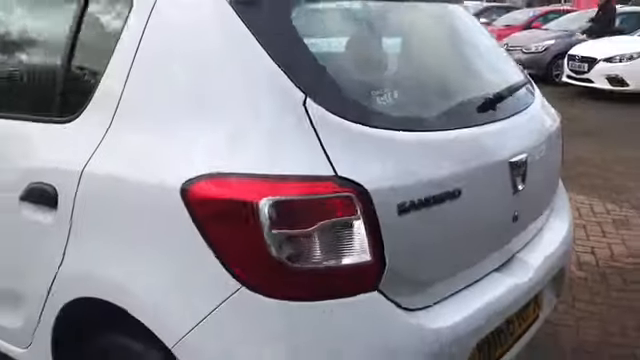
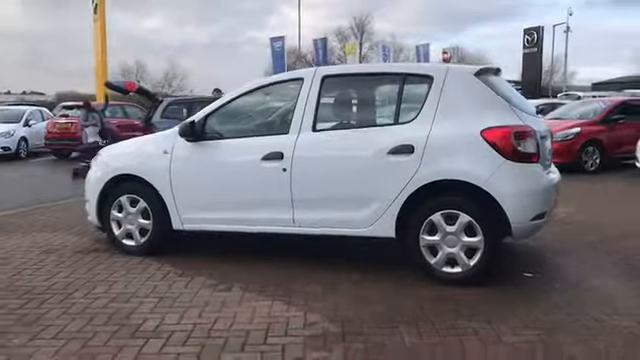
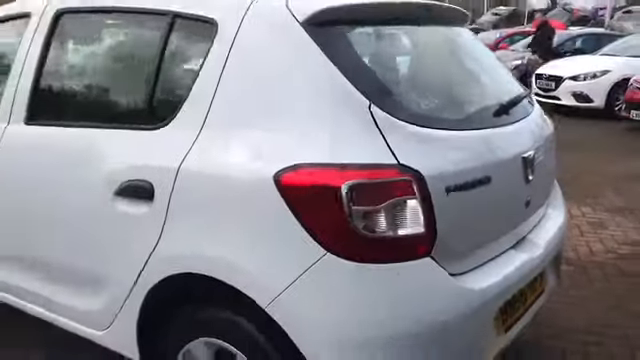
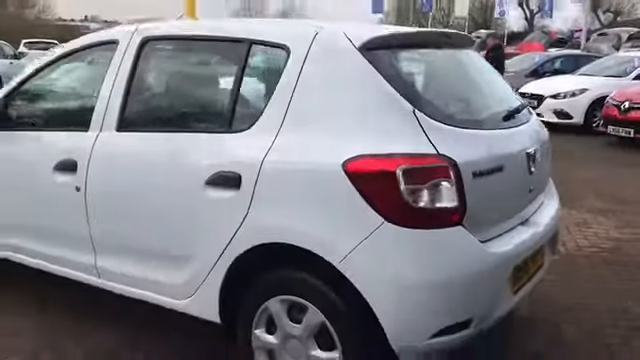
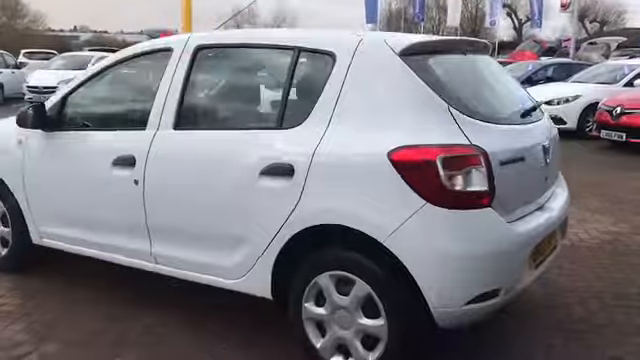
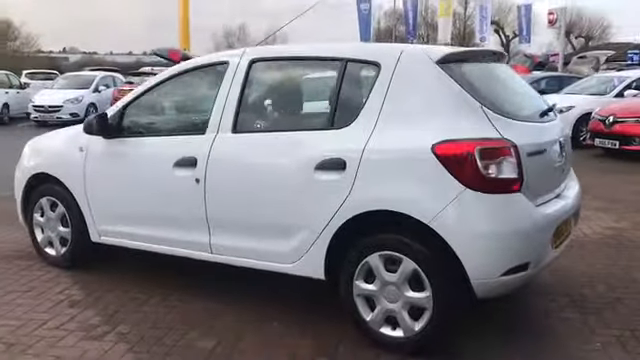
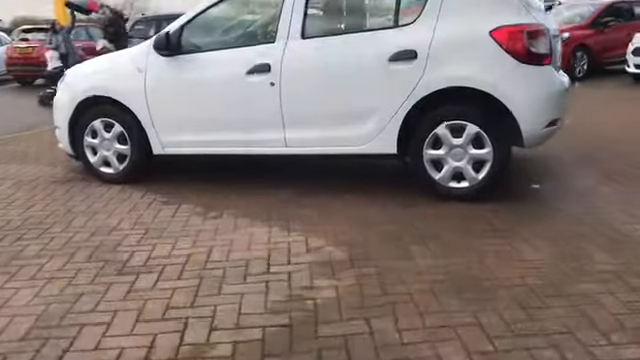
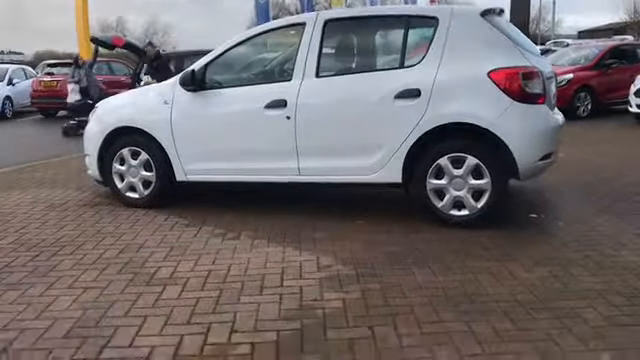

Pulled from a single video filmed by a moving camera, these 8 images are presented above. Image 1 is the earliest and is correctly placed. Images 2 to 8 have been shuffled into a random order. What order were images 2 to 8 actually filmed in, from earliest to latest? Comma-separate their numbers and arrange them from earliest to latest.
3, 4, 5, 6, 2, 8, 7
